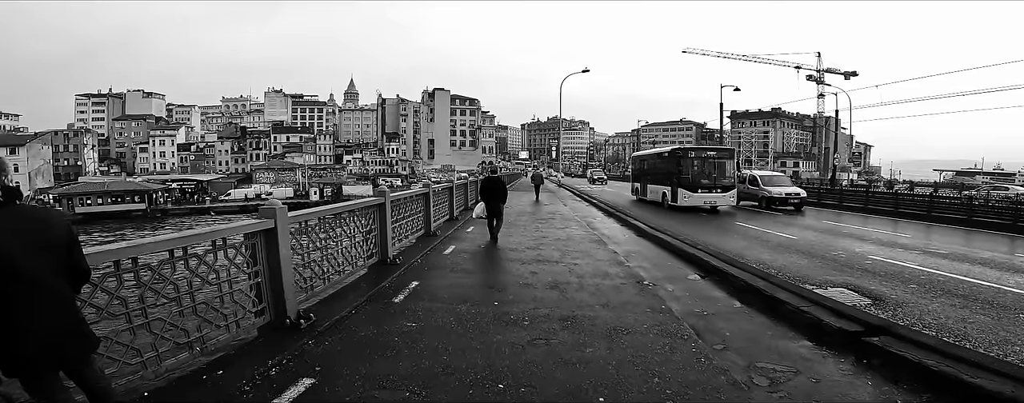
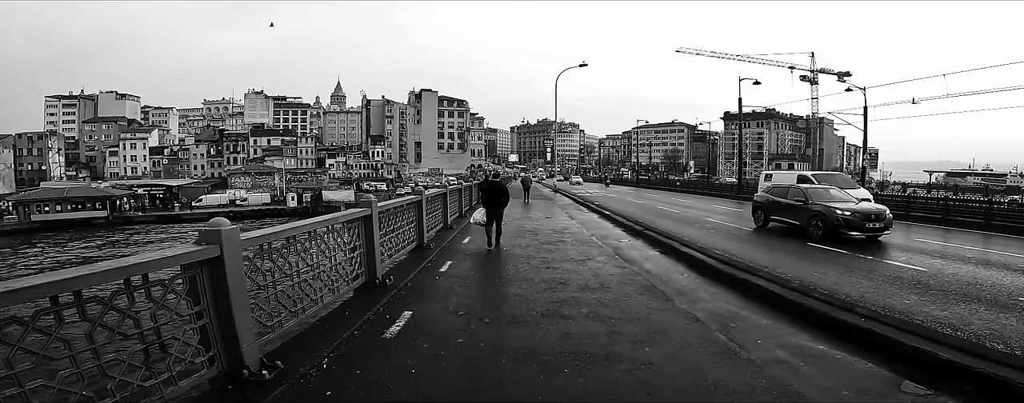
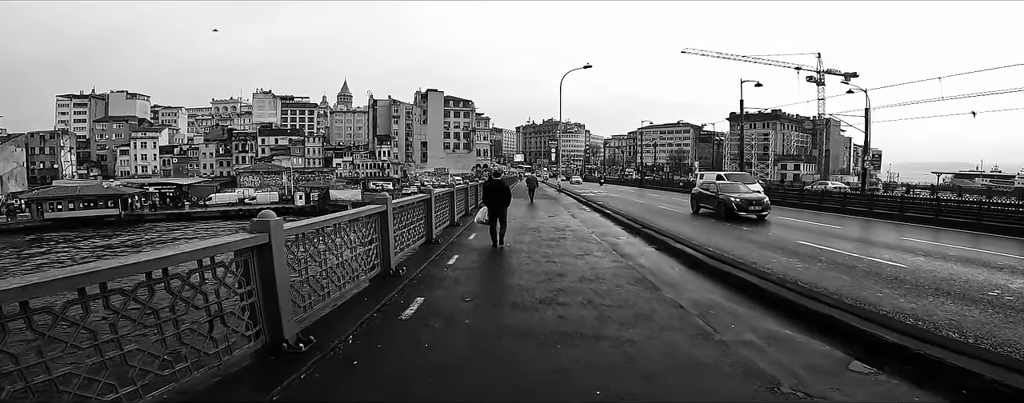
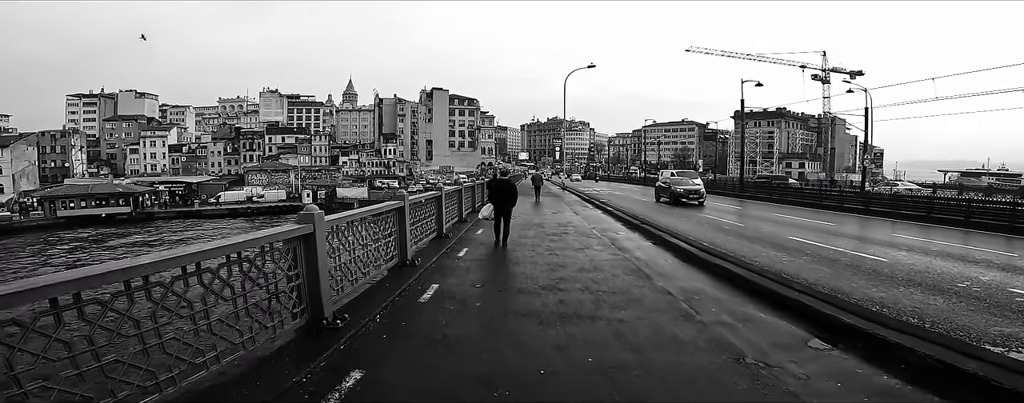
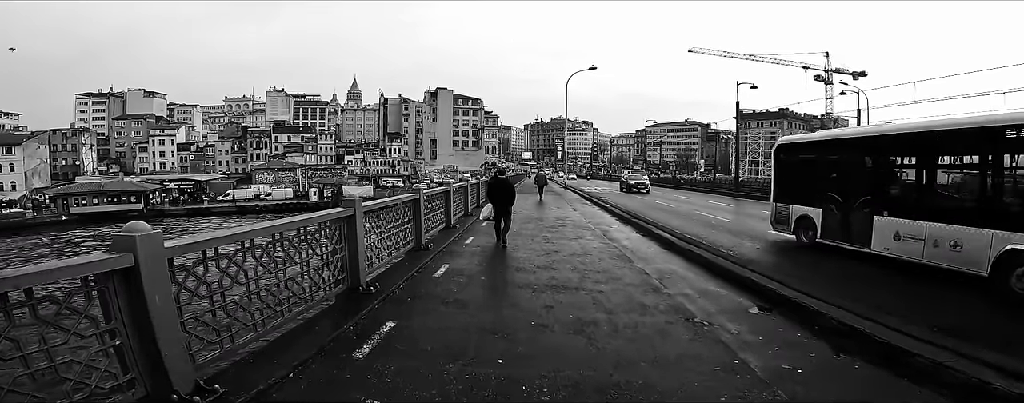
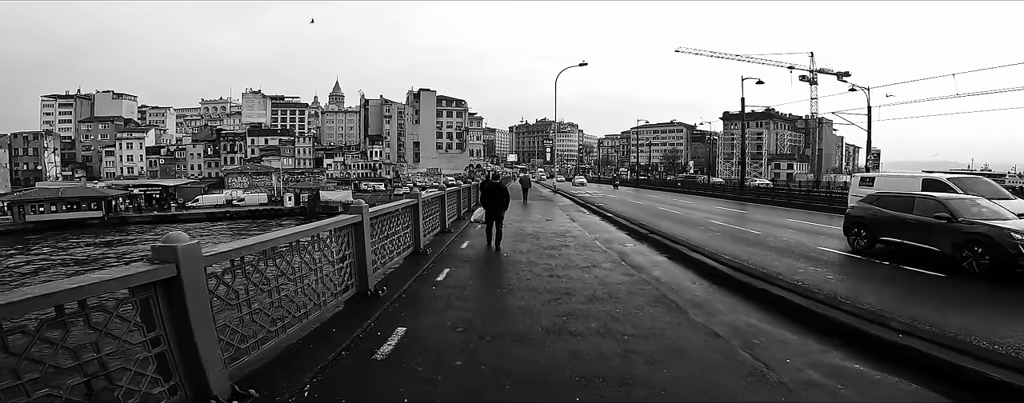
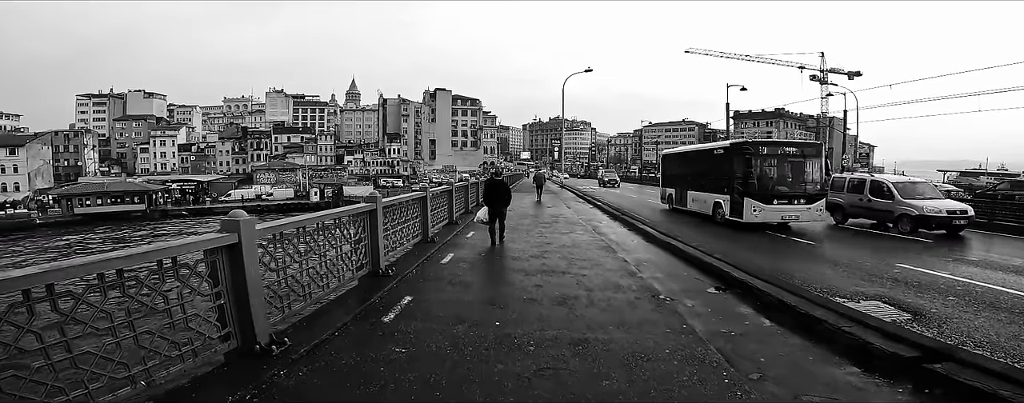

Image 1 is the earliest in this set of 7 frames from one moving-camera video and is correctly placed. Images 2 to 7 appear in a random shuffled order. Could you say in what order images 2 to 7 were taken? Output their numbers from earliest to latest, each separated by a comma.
7, 5, 4, 3, 2, 6
